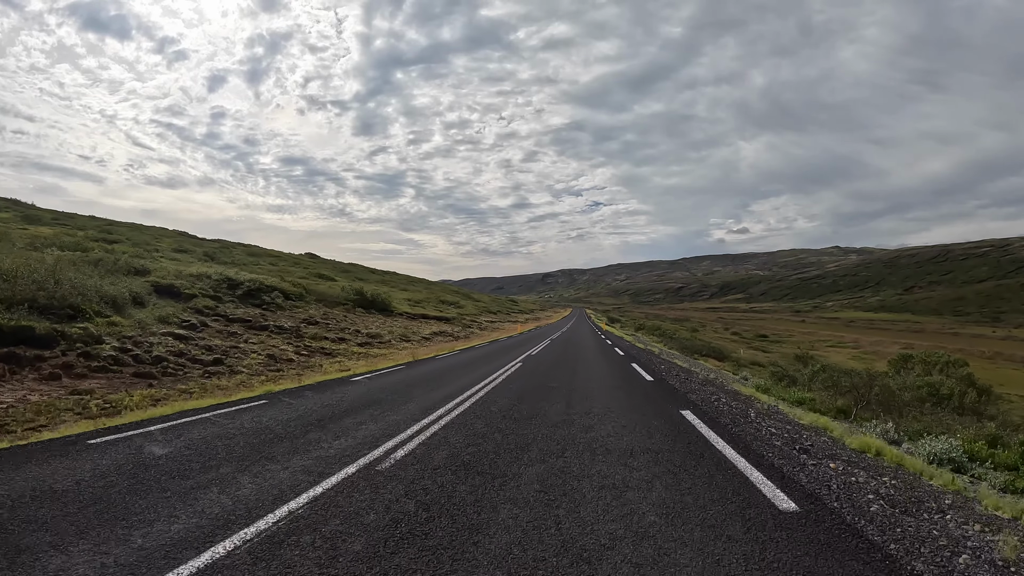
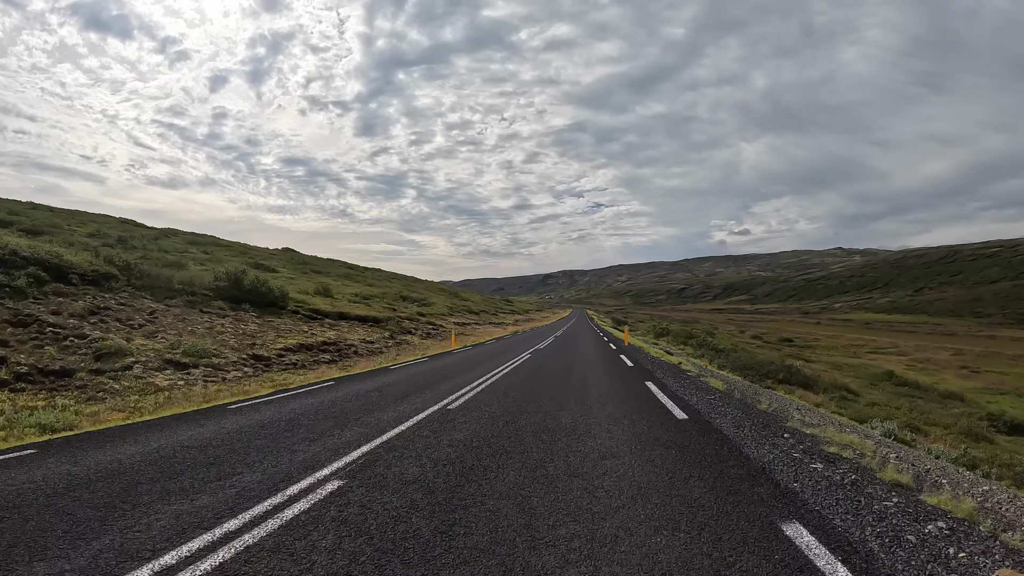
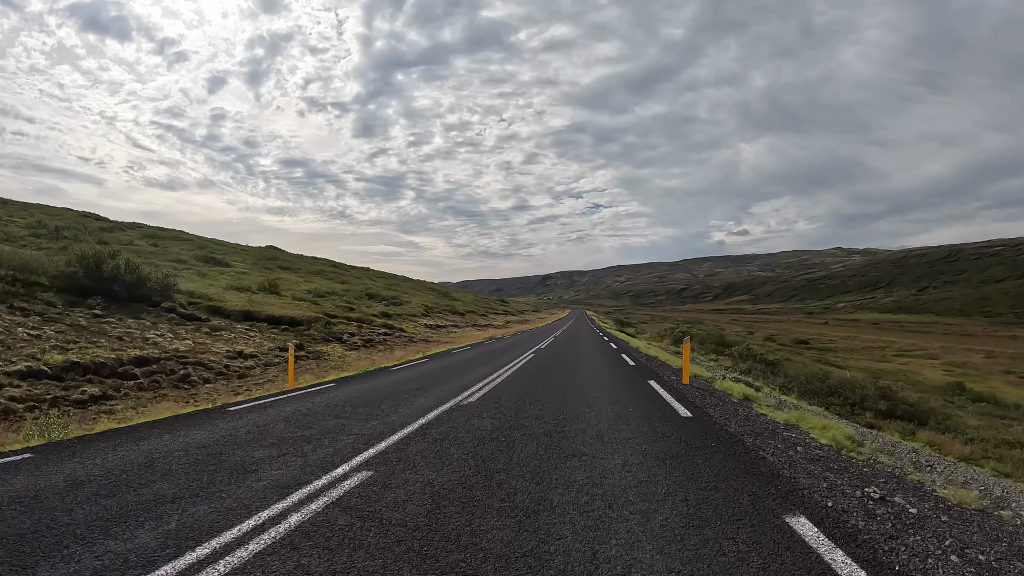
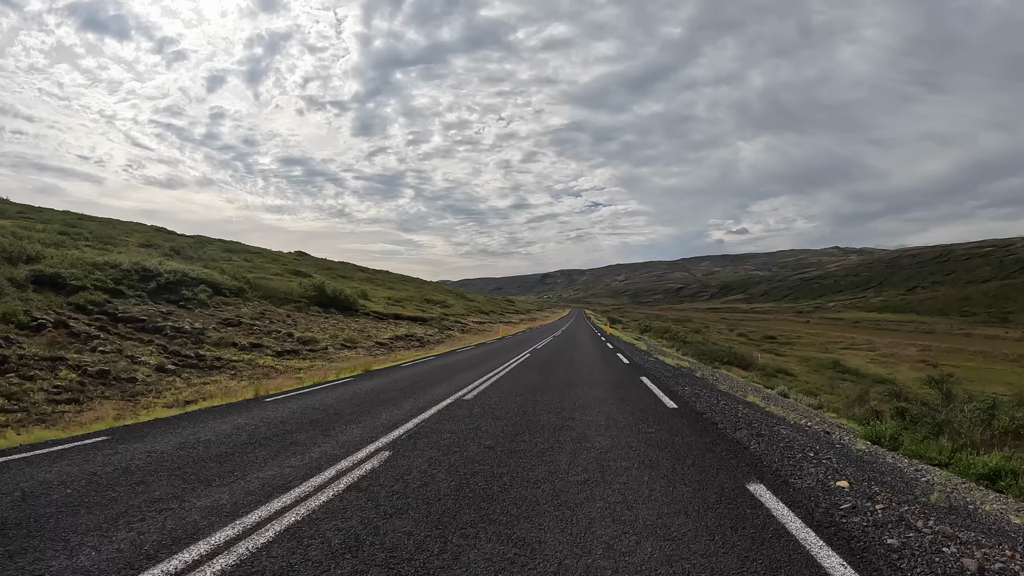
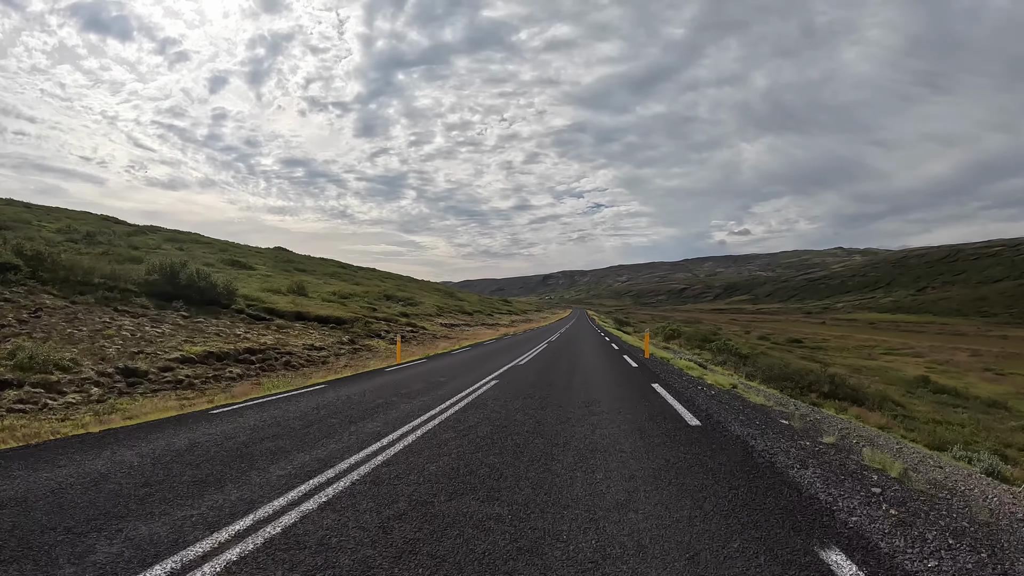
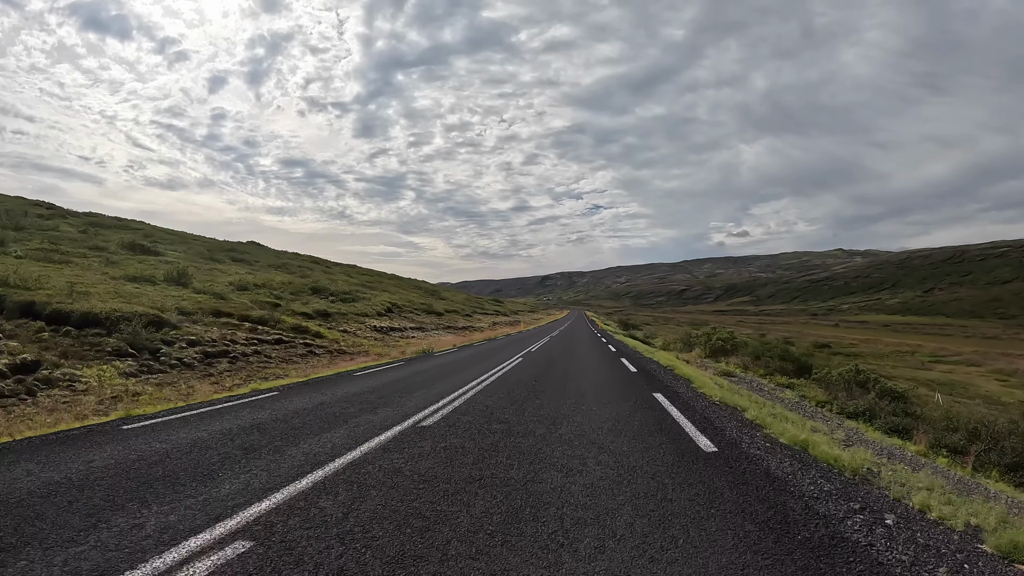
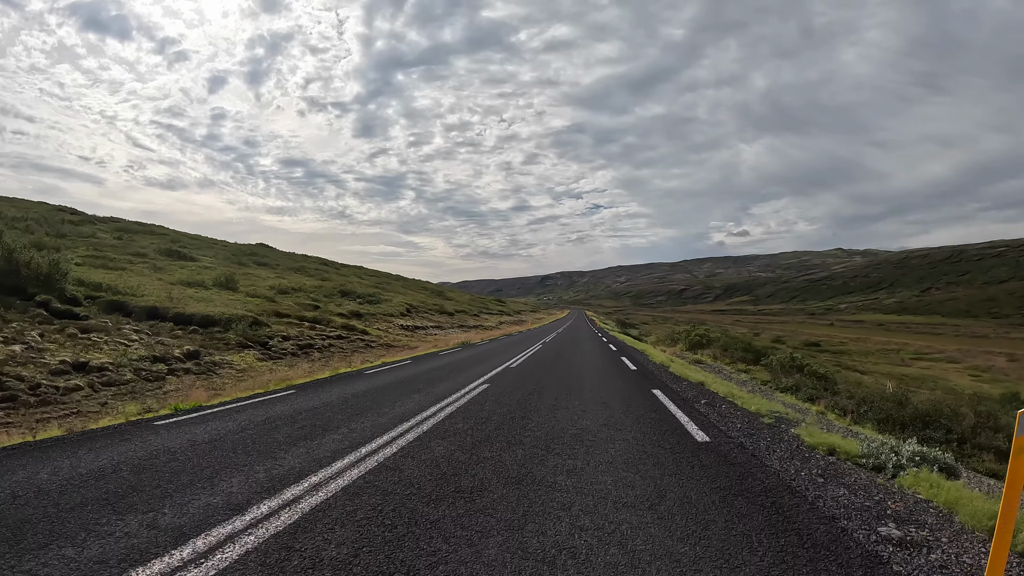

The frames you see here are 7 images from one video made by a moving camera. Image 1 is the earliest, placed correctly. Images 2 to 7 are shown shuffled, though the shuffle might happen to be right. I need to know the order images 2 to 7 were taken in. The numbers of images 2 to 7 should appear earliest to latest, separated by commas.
4, 2, 5, 3, 7, 6
